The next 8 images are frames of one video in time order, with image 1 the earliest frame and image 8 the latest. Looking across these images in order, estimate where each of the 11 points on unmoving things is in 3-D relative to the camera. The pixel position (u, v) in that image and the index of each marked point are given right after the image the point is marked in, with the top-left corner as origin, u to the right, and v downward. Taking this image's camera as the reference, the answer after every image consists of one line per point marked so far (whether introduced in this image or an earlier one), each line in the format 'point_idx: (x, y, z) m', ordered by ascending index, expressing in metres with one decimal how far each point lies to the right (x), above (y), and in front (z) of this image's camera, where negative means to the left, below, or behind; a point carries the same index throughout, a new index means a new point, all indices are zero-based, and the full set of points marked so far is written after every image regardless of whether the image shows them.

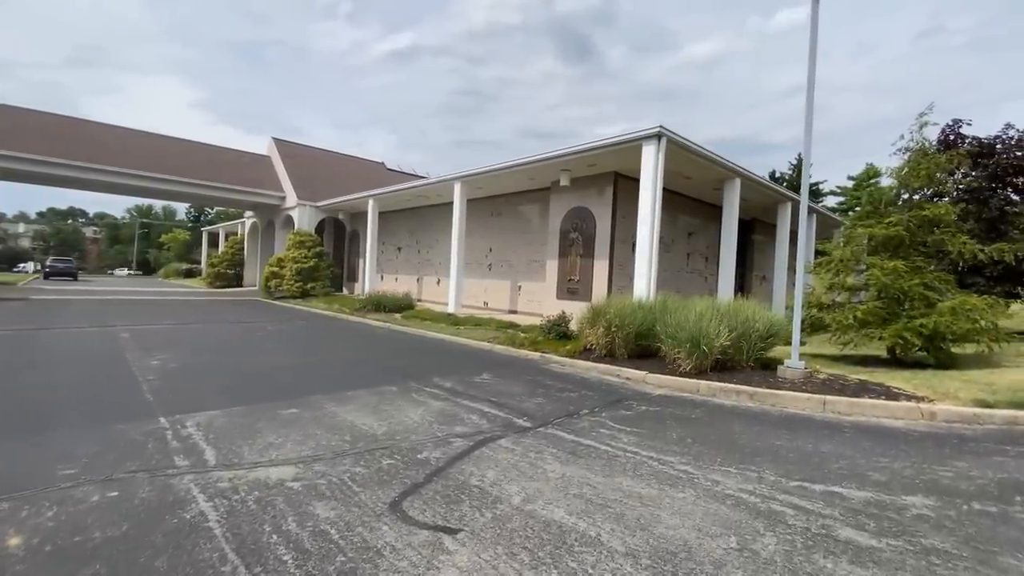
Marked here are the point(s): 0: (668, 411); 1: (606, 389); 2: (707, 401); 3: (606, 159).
0: (+1.8, -1.5, +5.7) m
1: (+1.3, -1.4, +6.8) m
2: (+2.5, -1.5, +6.3) m
3: (+2.4, +3.3, +12.6) m
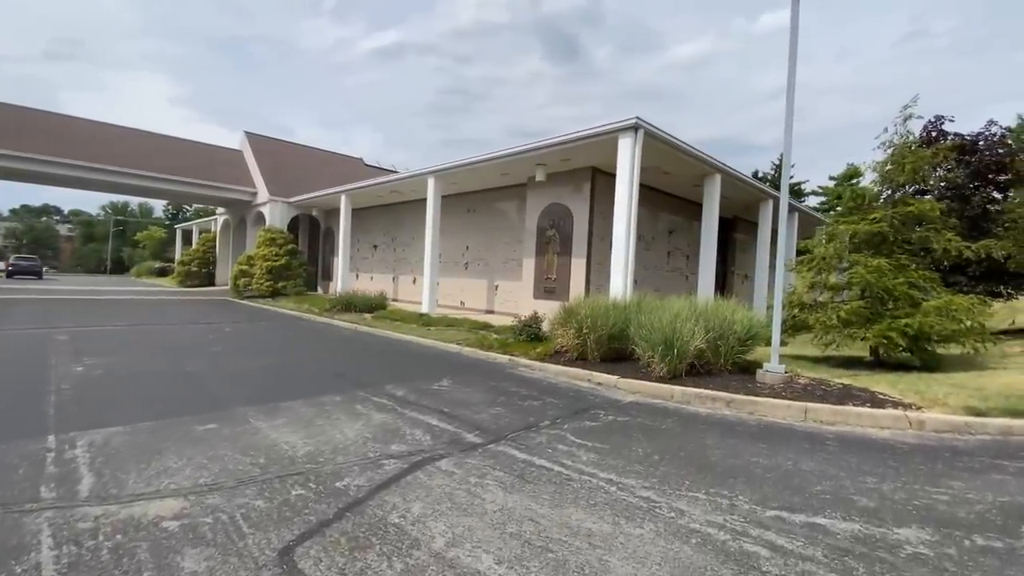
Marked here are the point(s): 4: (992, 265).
0: (+1.3, -1.4, +5.2) m
1: (+0.8, -1.4, +6.3) m
2: (+2.0, -1.5, +5.8) m
3: (+1.7, +3.3, +12.1) m
4: (+12.8, +0.6, +12.9) m
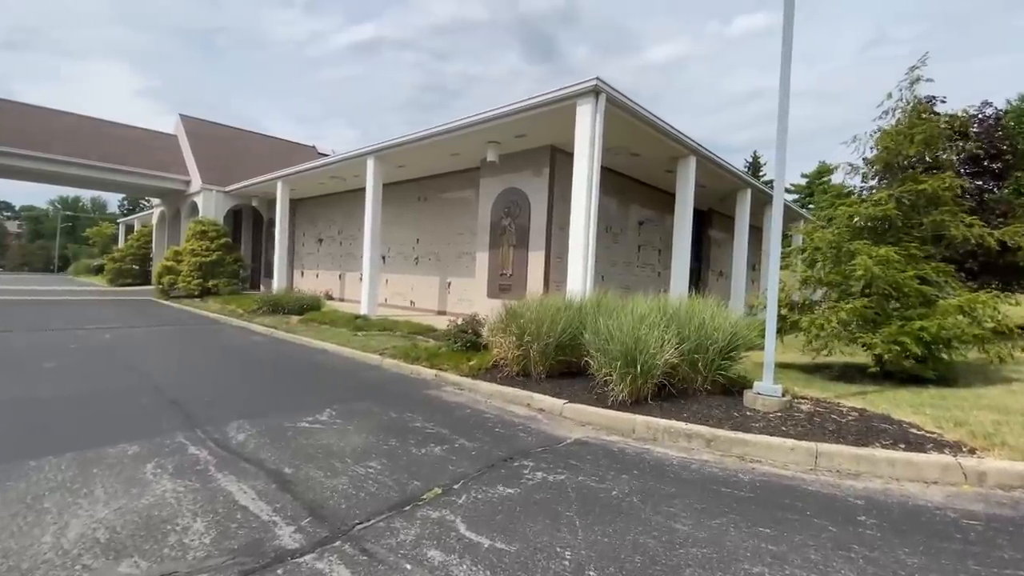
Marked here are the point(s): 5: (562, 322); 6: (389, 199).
0: (+0.5, -1.4, +3.5) m
1: (-0.1, -1.4, +4.6) m
2: (+1.1, -1.4, +4.1) m
3: (+0.5, +3.4, +10.4) m
4: (+11.5, +0.7, +11.7) m
5: (+0.6, -0.4, +6.1) m
6: (-4.2, +3.0, +16.3) m
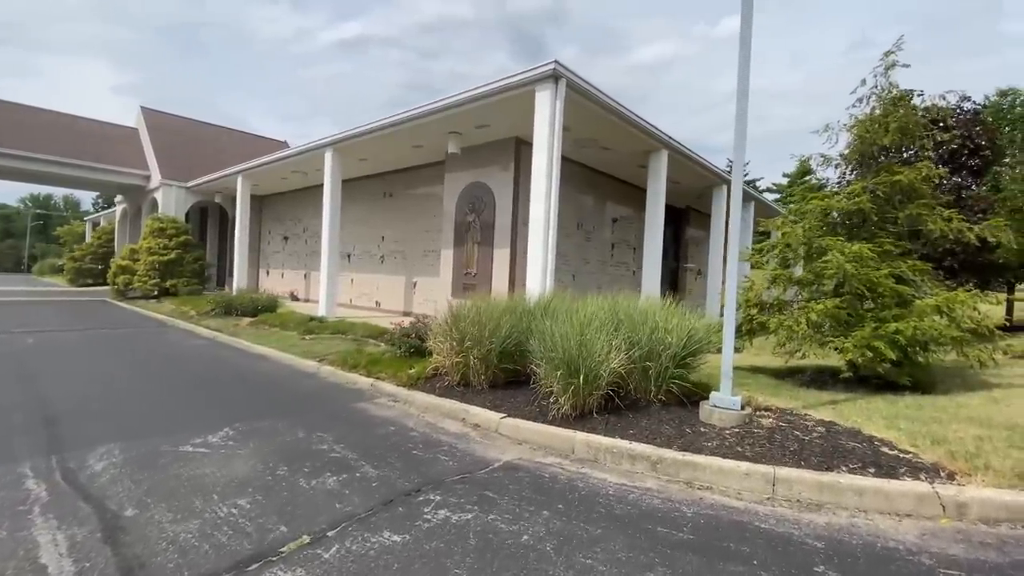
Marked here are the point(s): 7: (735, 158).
0: (-0.2, -1.4, +2.9) m
1: (-0.8, -1.4, +4.0) m
2: (+0.5, -1.4, +3.6) m
3: (-0.3, +3.4, +9.7) m
4: (+10.7, +0.7, +11.4) m
5: (-0.1, -0.4, +5.5) m
6: (-5.1, +3.0, +15.6) m
7: (+2.2, +1.3, +4.8) m
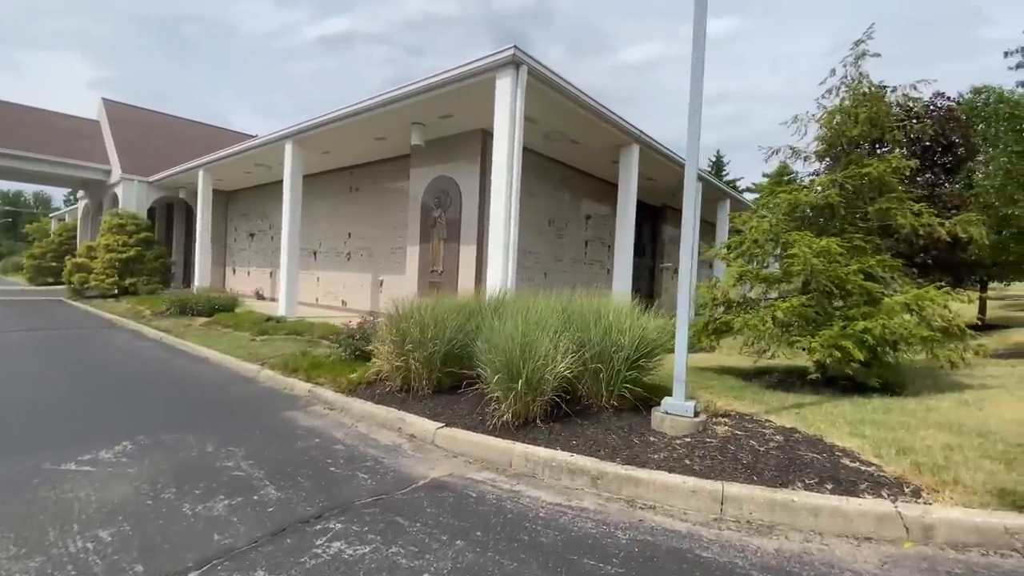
0: (-0.7, -1.4, +2.5) m
1: (-1.3, -1.3, +3.5) m
2: (-0.1, -1.4, +3.2) m
3: (-1.0, +3.4, +9.3) m
4: (+9.9, +0.8, +11.2) m
5: (-0.6, -0.4, +5.1) m
6: (-6.0, +3.0, +15.0) m
7: (+1.6, +1.3, +4.5) m
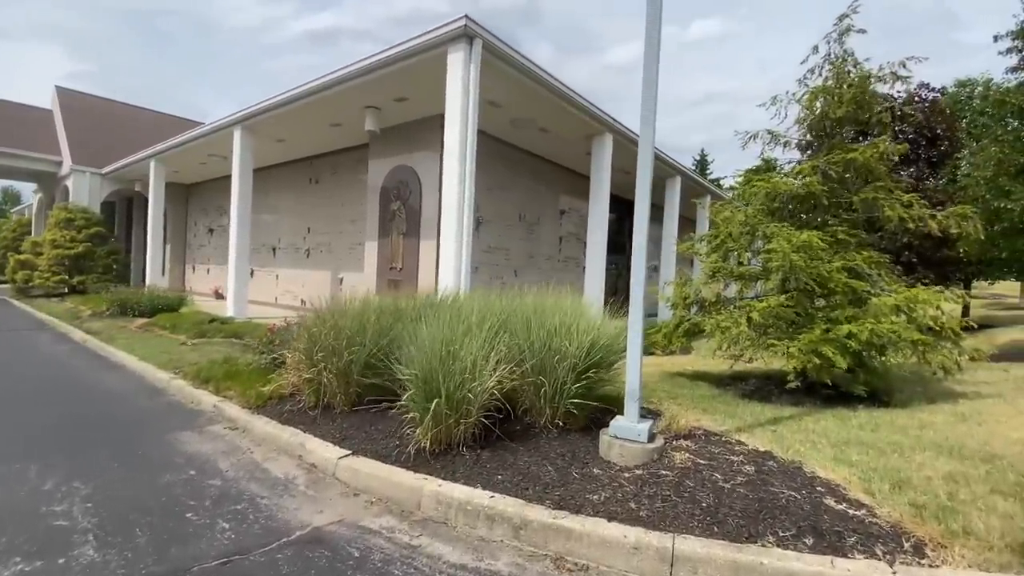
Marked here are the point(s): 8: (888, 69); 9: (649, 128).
0: (-1.2, -1.4, +1.7) m
1: (-1.9, -1.3, +2.8) m
2: (-0.6, -1.4, +2.4) m
3: (-1.7, +3.5, +8.6) m
4: (+9.2, +0.8, +10.8) m
5: (-1.2, -0.4, +4.4) m
6: (-6.8, +3.1, +14.1) m
7: (+1.1, +1.3, +3.8) m
8: (+4.6, +2.7, +6.0) m
9: (+1.1, +1.2, +3.8) m
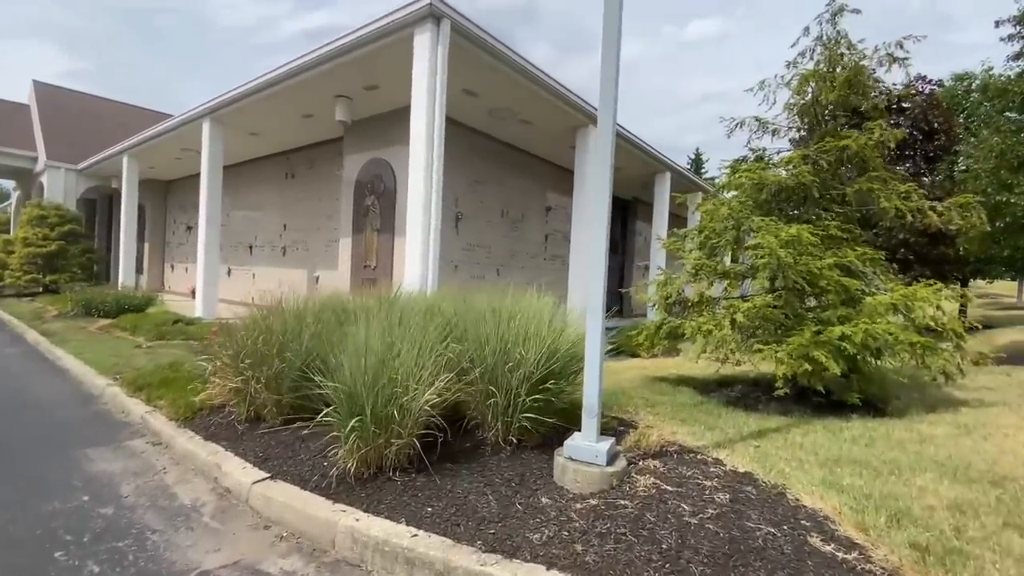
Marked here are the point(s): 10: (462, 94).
0: (-1.5, -1.4, +1.3) m
1: (-2.2, -1.3, +2.3) m
2: (-0.9, -1.4, +2.0) m
3: (-2.1, +3.5, +8.1) m
4: (+8.8, +0.8, +10.4) m
5: (-1.6, -0.4, +3.9) m
6: (-7.2, +3.1, +13.6) m
7: (+0.7, +1.3, +3.4) m
8: (+4.2, +2.7, +5.5) m
9: (+0.7, +1.3, +3.3) m
10: (-0.9, +3.4, +8.6) m
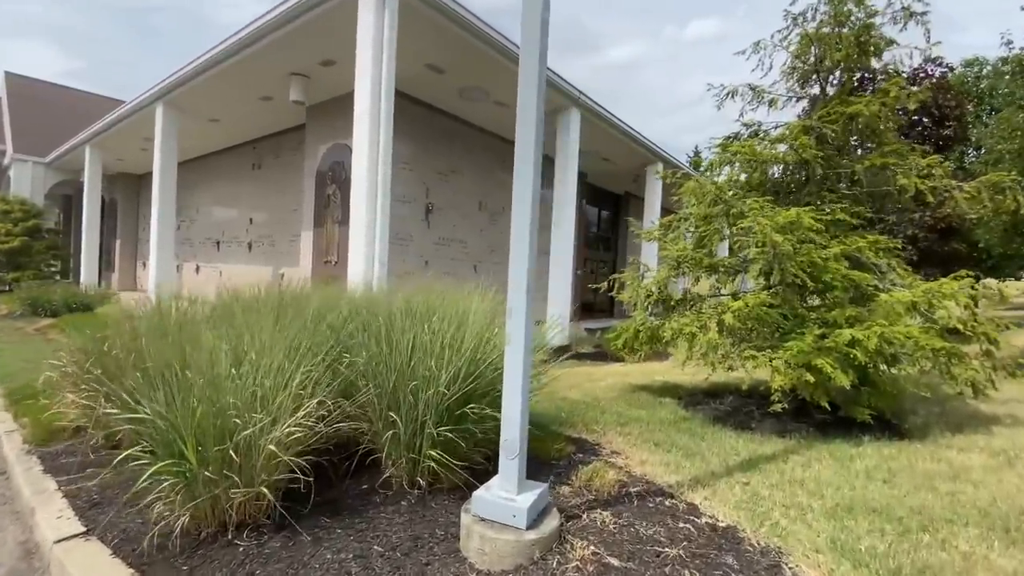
0: (-2.0, -1.3, +0.5) m
1: (-2.7, -1.3, +1.5) m
2: (-1.4, -1.3, +1.2) m
3: (-2.5, +3.5, +7.3) m
4: (+8.3, +0.9, +9.6) m
5: (-2.1, -0.3, +3.1) m
6: (-7.7, +3.2, +12.9) m
7: (+0.2, +1.4, +2.6) m
8: (+3.8, +2.7, +4.7) m
9: (+0.3, +1.3, +2.6) m
10: (-1.3, +3.5, +7.8) m
